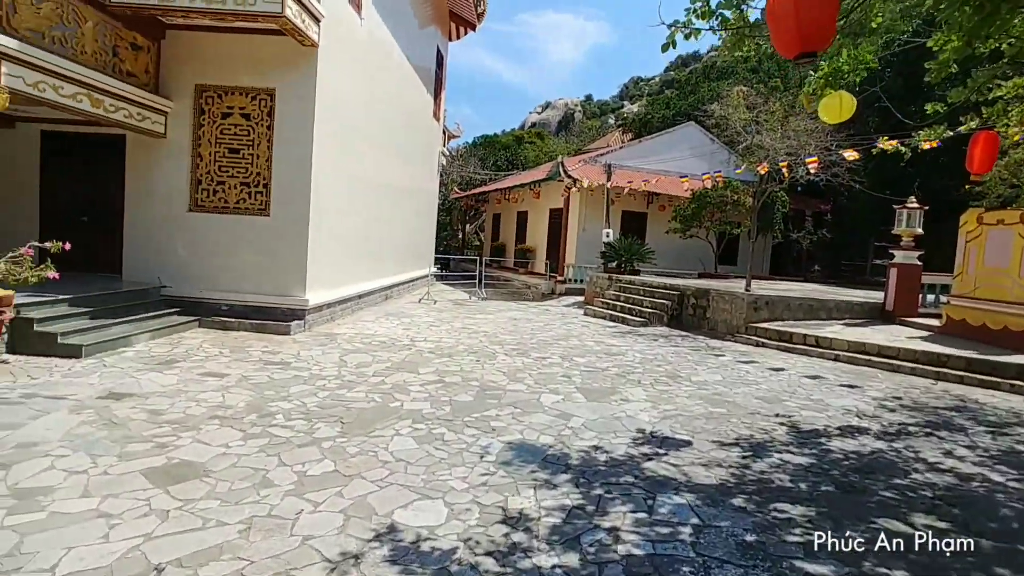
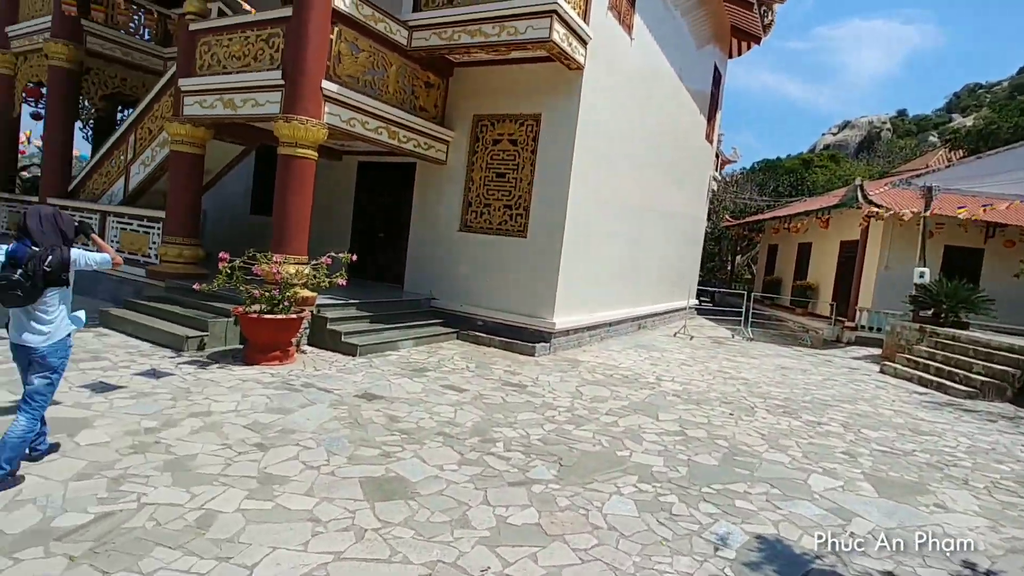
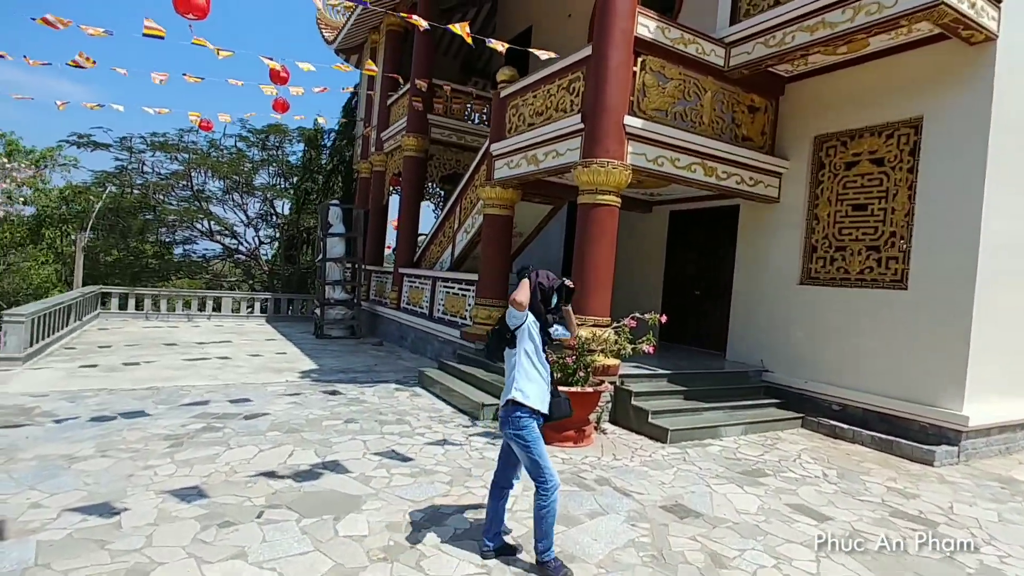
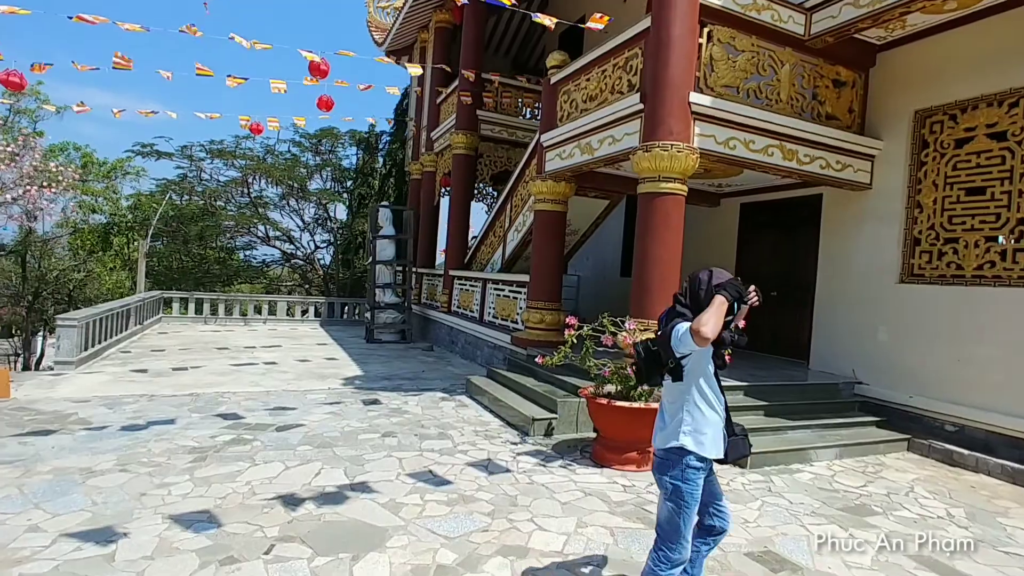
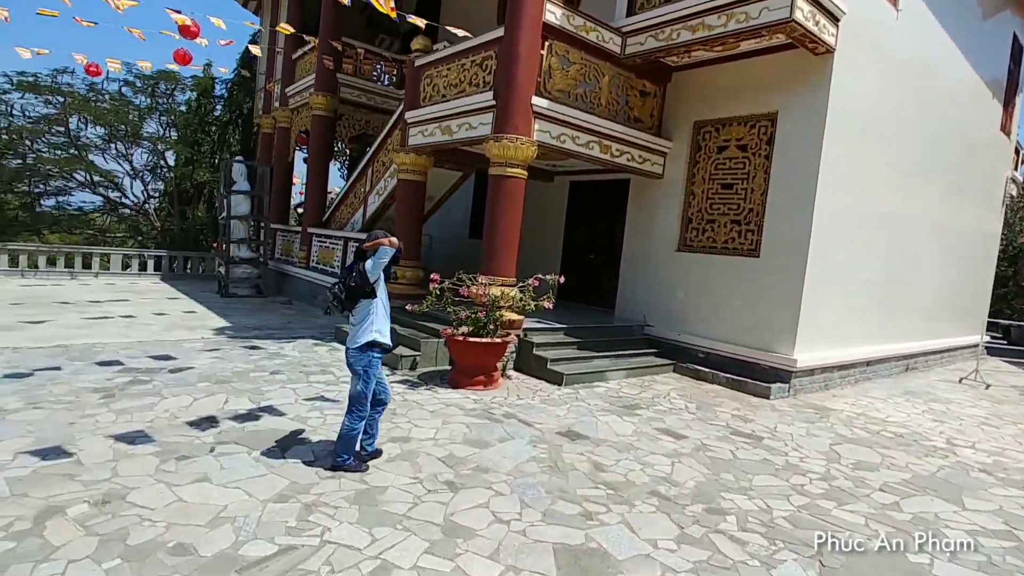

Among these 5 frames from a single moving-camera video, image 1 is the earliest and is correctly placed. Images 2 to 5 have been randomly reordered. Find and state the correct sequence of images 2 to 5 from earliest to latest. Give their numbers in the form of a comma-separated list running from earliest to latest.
2, 5, 3, 4
